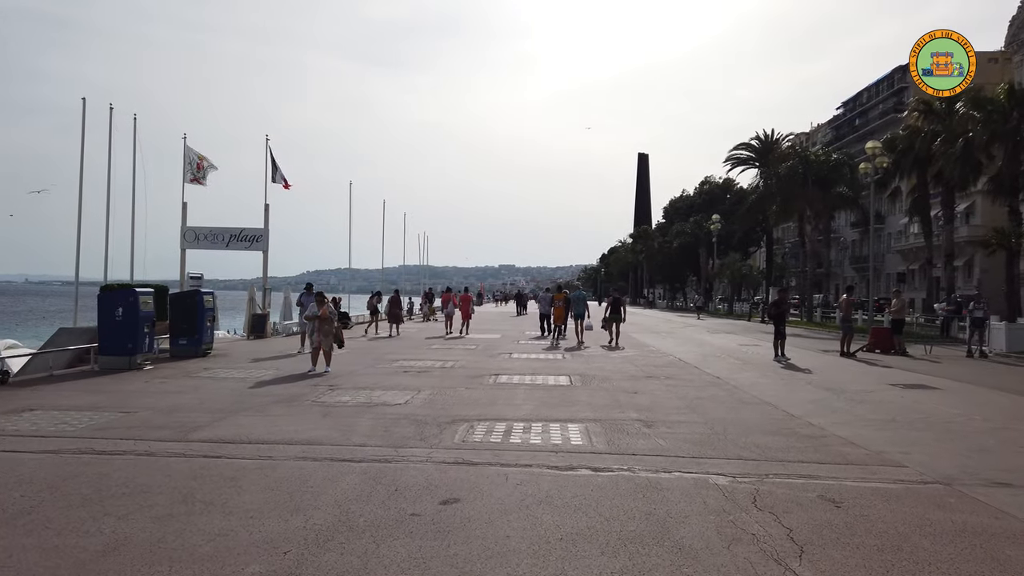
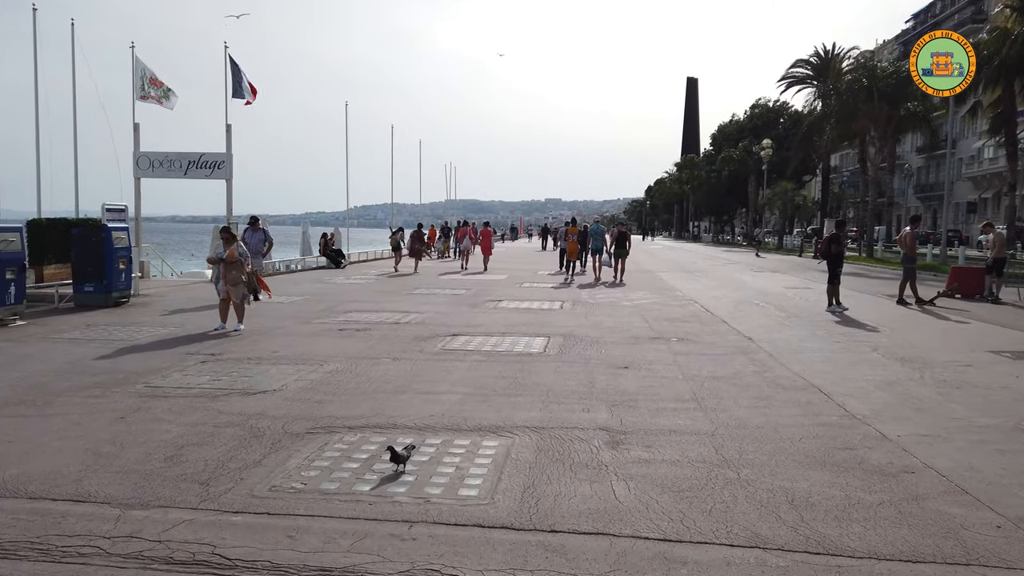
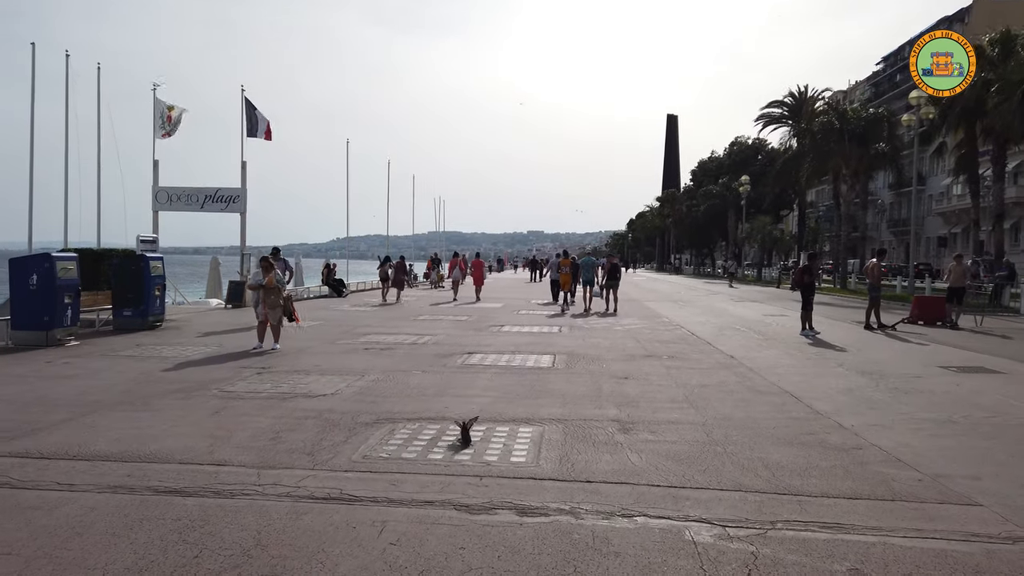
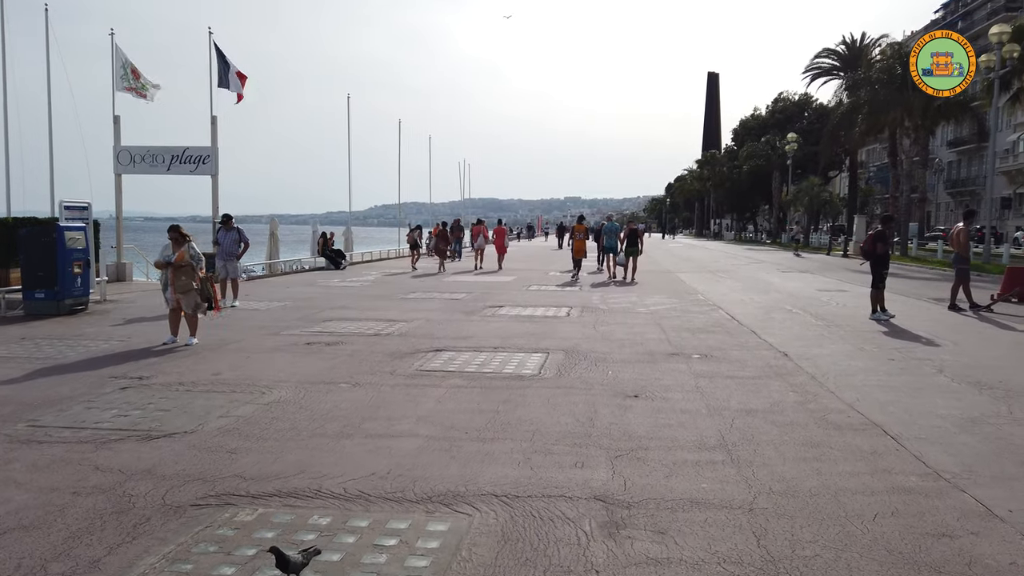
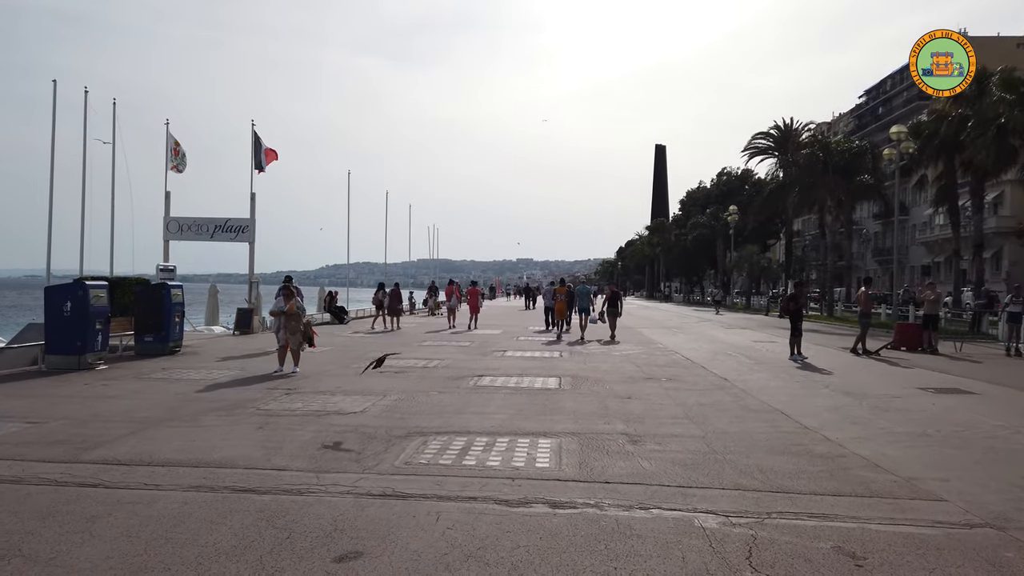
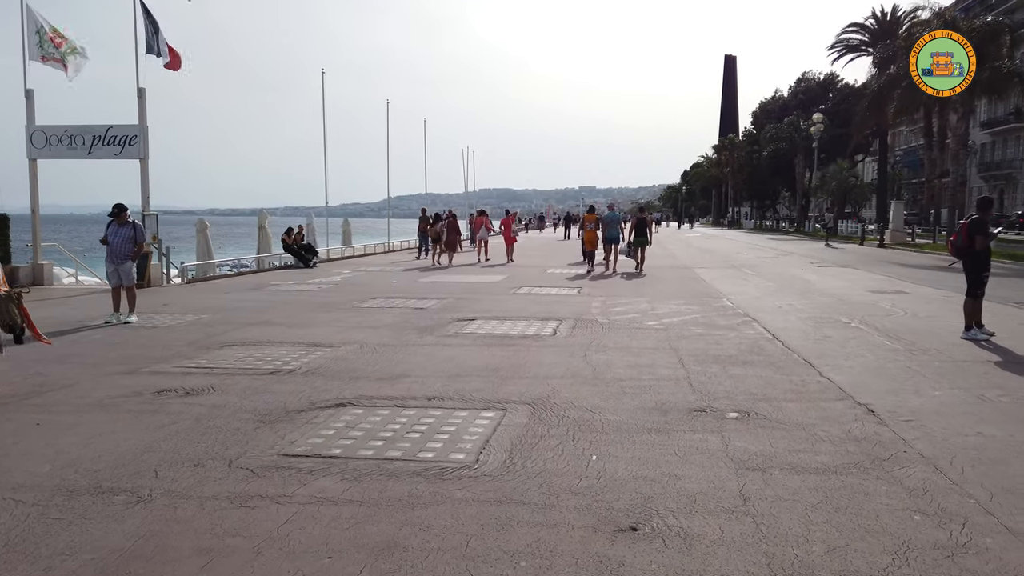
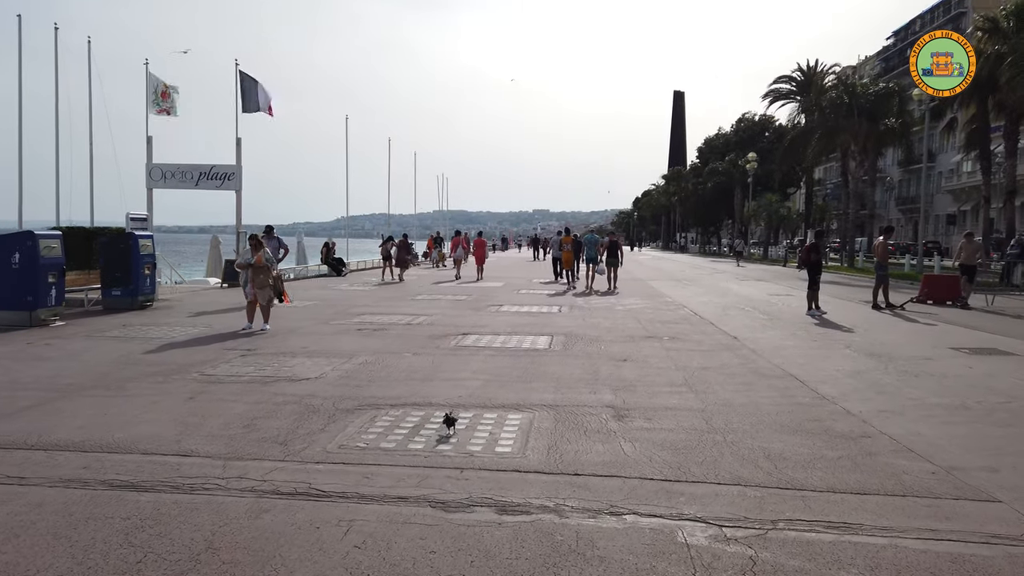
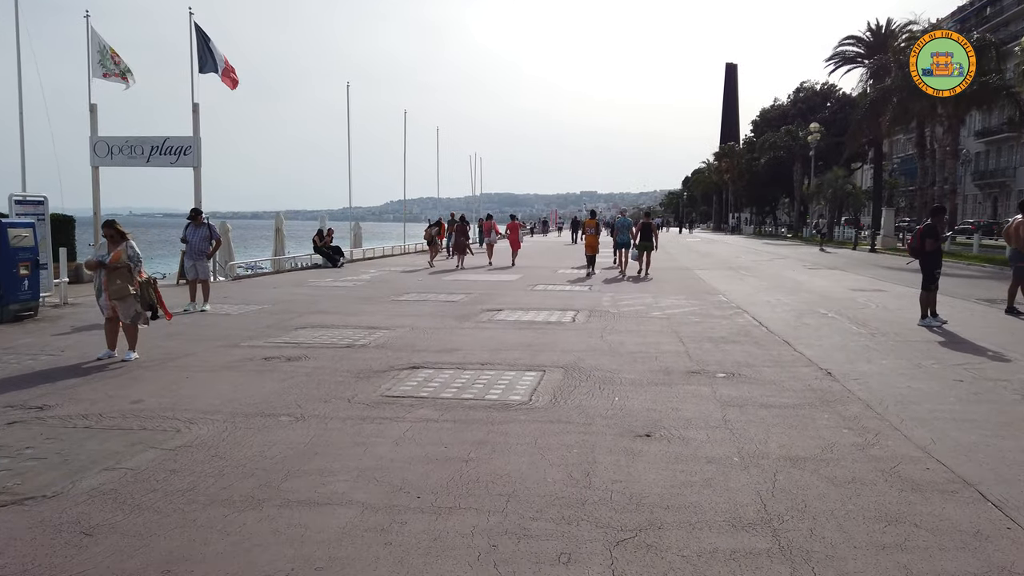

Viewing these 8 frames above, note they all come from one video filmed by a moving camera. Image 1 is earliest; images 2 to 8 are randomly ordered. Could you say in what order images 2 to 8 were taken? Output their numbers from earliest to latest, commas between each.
5, 3, 7, 2, 4, 8, 6
